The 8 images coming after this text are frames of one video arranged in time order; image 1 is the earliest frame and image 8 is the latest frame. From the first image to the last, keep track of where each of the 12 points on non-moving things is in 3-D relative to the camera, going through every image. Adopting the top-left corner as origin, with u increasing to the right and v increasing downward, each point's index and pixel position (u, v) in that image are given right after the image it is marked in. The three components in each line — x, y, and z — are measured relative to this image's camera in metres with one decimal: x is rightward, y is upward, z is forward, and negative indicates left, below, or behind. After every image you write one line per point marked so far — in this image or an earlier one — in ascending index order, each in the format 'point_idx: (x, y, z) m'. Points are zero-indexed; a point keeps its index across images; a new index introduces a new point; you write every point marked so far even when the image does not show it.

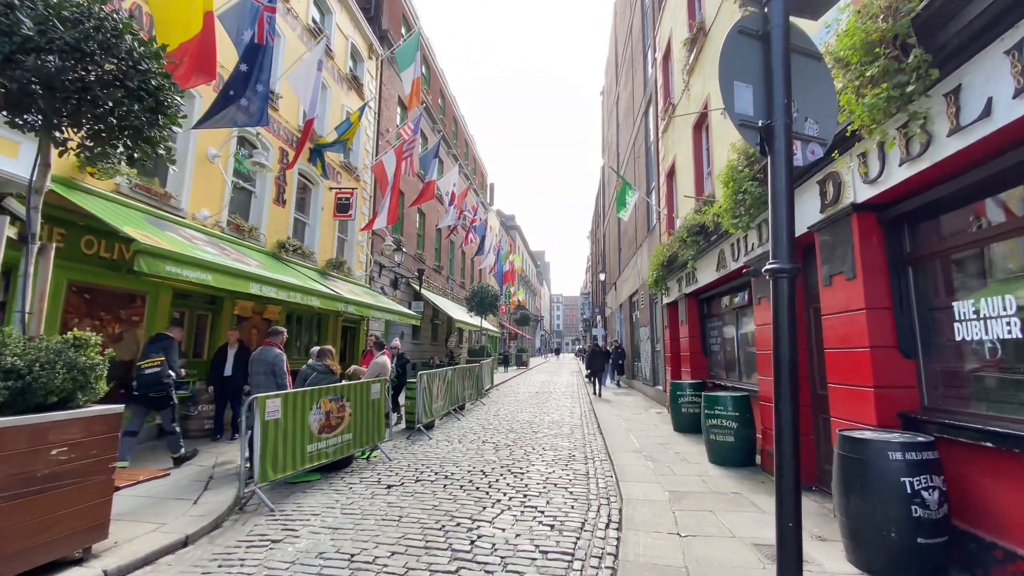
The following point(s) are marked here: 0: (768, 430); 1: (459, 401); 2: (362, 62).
0: (+3.5, -1.9, +6.4) m
1: (-1.3, -2.9, +11.7) m
2: (-5.2, +7.7, +16.0) m
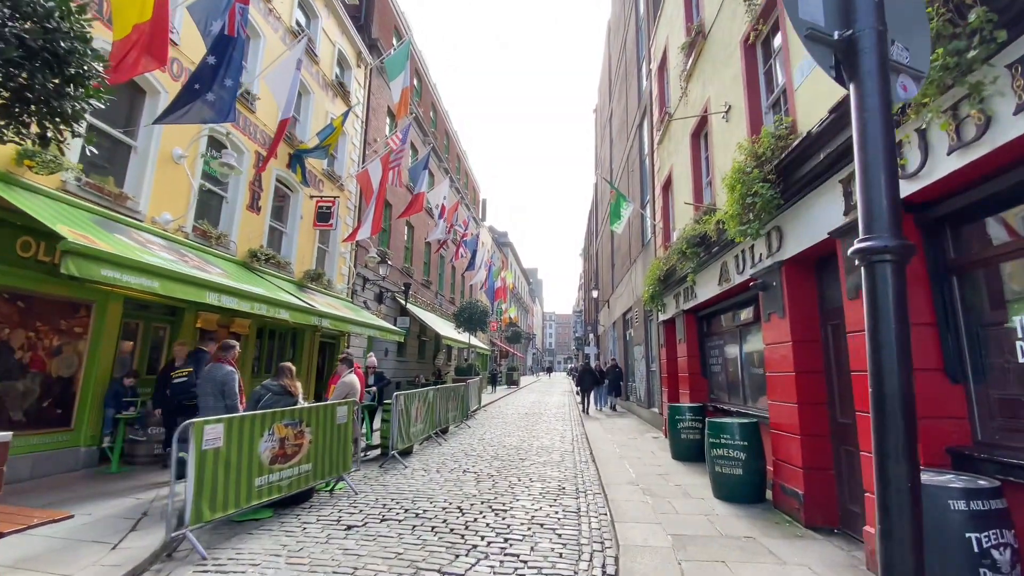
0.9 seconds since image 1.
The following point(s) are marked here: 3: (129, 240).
0: (+3.3, -2.1, +5.7) m
1: (-1.6, -3.2, +10.9) m
2: (-5.4, +7.3, +15.6) m
3: (-5.6, +0.7, +6.9) m
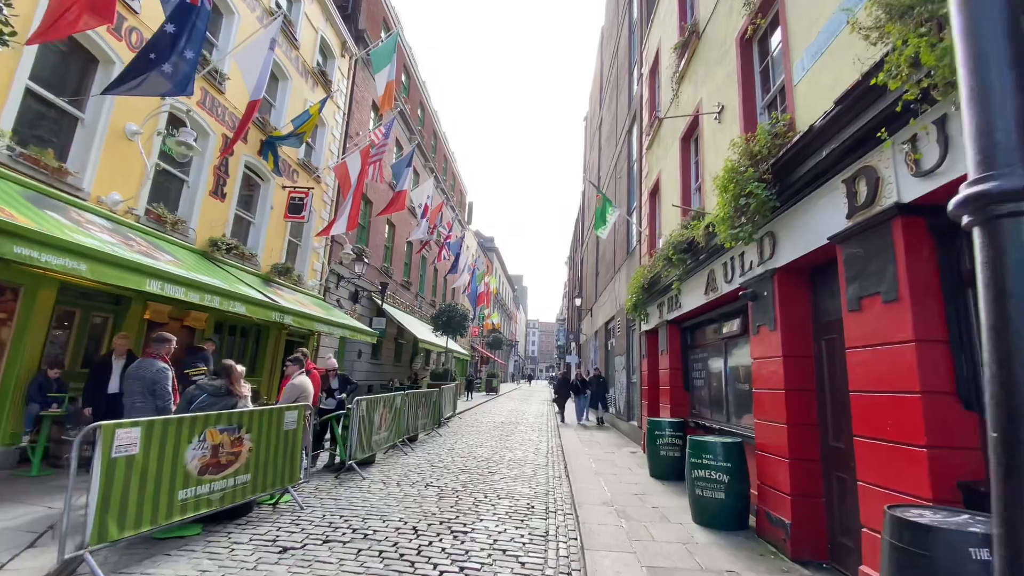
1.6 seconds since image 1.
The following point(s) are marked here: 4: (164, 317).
0: (+2.9, -2.2, +5.2) m
1: (-2.3, -3.2, +10.3) m
2: (-5.8, +7.4, +15.0) m
3: (-5.9, +0.9, +6.2) m
4: (-6.4, -0.6, +8.6) m
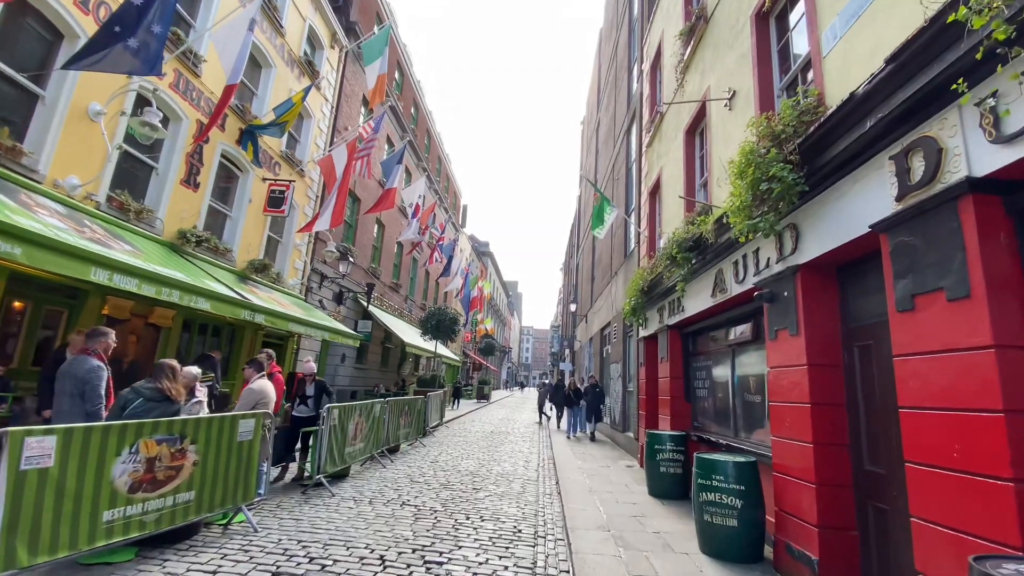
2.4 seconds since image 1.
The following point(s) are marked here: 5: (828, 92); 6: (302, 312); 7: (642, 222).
0: (+2.7, -2.2, +4.6) m
1: (-2.5, -3.2, +9.6) m
2: (-5.9, +7.4, +14.4) m
3: (-6.0, +1.1, +5.5) m
4: (-6.5, -0.4, +7.9) m
5: (+3.0, +1.9, +4.4) m
6: (-5.3, -0.6, +11.8) m
7: (+3.2, +1.6, +11.4) m
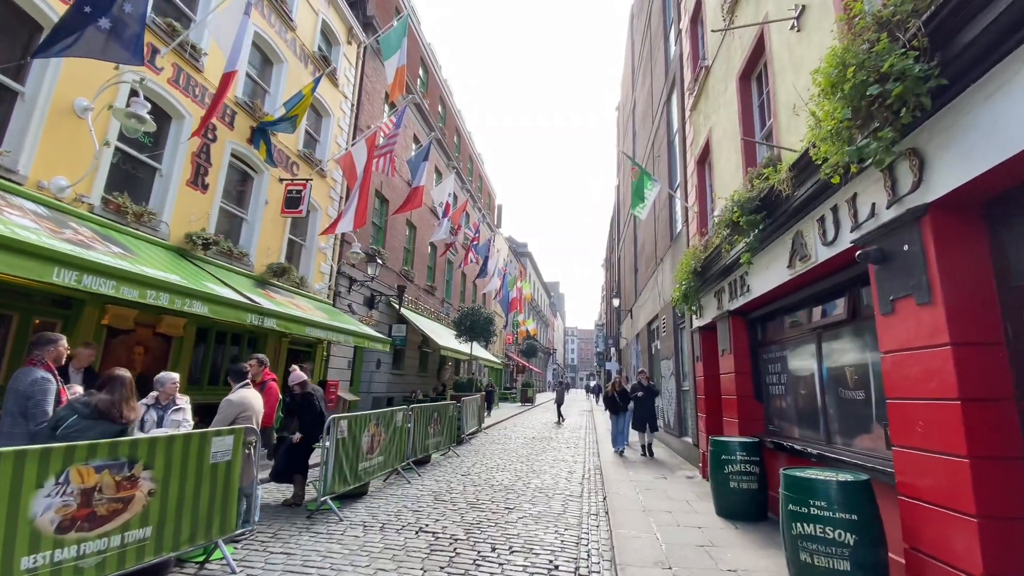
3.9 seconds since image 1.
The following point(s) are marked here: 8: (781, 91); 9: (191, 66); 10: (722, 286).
0: (+2.9, -1.9, +3.3) m
1: (-1.8, -3.1, +8.7) m
2: (-5.2, +7.3, +13.9) m
3: (-5.8, +1.0, +5.0) m
4: (-6.1, -0.6, +7.4) m
5: (+3.0, +2.2, +3.1) m
6: (-4.5, -0.7, +11.2) m
7: (+3.8, +1.9, +10.0) m
8: (+3.1, +2.3, +5.5) m
9: (-5.9, +4.1, +8.6) m
10: (+3.5, 0.0, +7.7) m
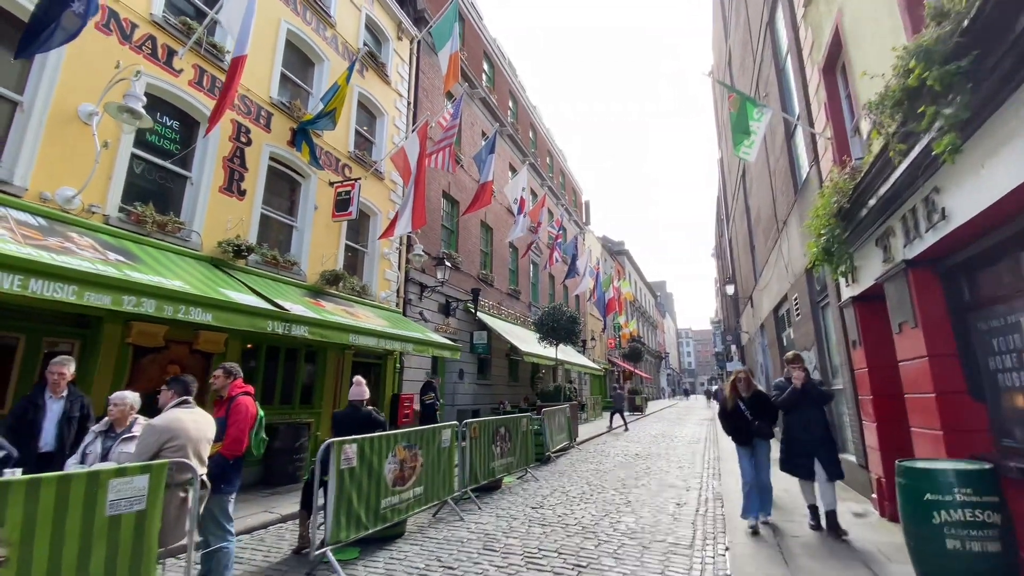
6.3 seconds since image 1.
0: (+2.7, -1.2, +0.8) m
1: (-0.5, -2.9, +7.1) m
2: (-3.6, +7.0, +13.3) m
3: (-5.6, +0.8, +4.6) m
4: (-5.2, -0.8, +6.9) m
5: (+2.4, +2.8, +0.8) m
6: (-2.8, -0.8, +10.3) m
7: (+4.7, +2.6, +7.3) m
8: (+3.1, +2.9, +3.1) m
9: (-5.2, +3.8, +8.1) m
10: (+4.1, +0.7, +5.0) m
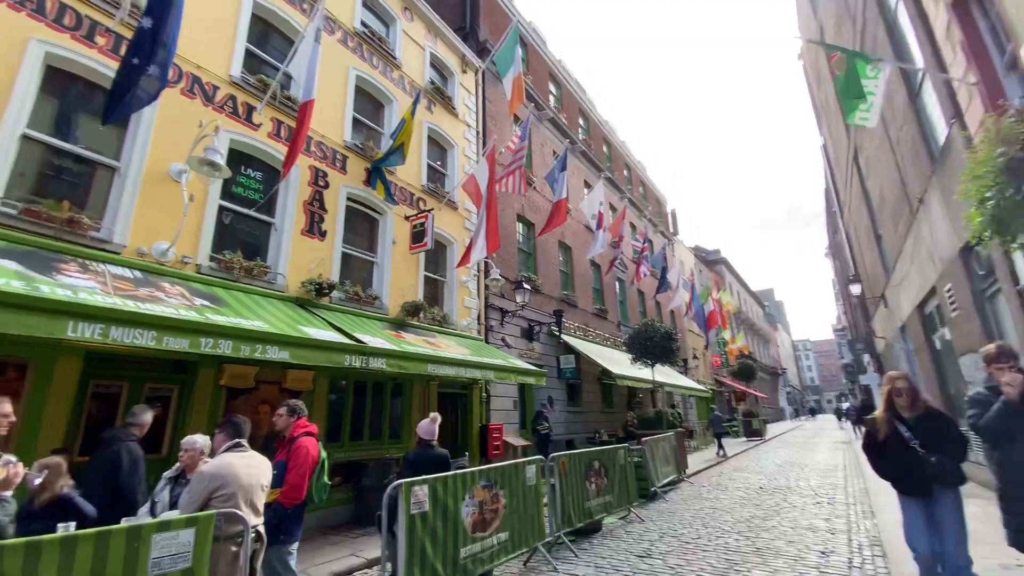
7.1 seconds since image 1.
0: (+2.6, -0.9, -0.4) m
1: (+0.8, -3.1, +6.3) m
2: (-1.8, +6.2, +13.5) m
3: (-5.0, +0.2, +5.0) m
4: (-4.0, -1.4, +7.1) m
5: (+2.0, +3.1, -0.1) m
6: (-1.0, -1.4, +9.9) m
7: (+5.6, +2.8, +5.8) m
8: (+3.1, +3.2, +2.0) m
9: (-4.0, +3.1, +8.6) m
10: (+4.6, +0.9, +3.6) m
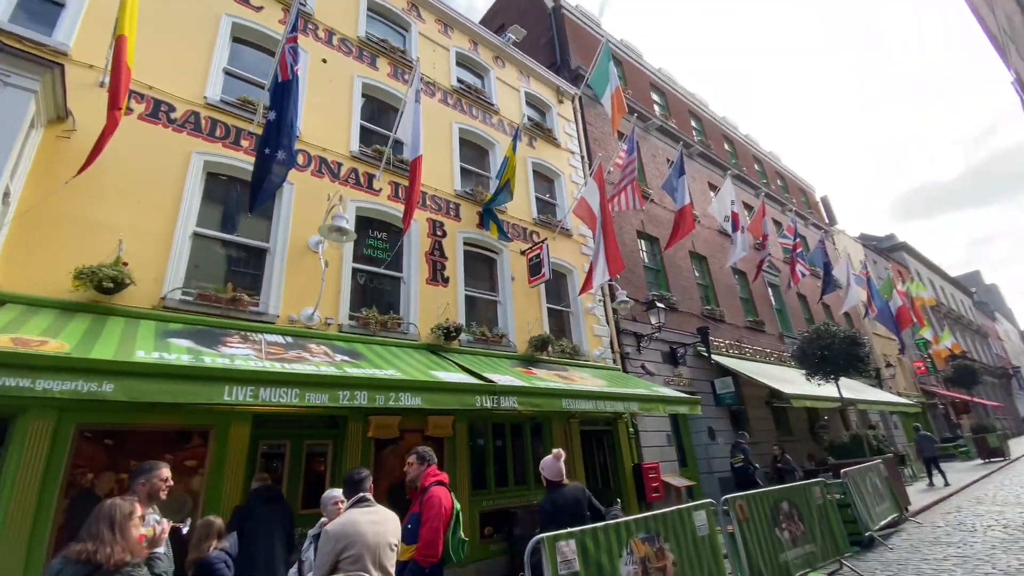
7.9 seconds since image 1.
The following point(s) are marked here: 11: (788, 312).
0: (+2.3, -0.3, -1.6) m
1: (+2.7, -3.2, +5.0) m
2: (+1.1, +5.2, +13.6) m
3: (-3.6, -0.7, +5.7) m
4: (-1.8, -2.2, +7.2) m
5: (+1.2, +3.6, -0.8) m
6: (+1.8, -1.9, +9.2) m
7: (+6.4, +3.4, +3.9) m
8: (+2.9, +3.7, +0.9) m
9: (-2.1, +2.2, +9.1) m
10: (+5.1, +1.6, +1.9) m
11: (+10.9, -1.0, +18.3) m
